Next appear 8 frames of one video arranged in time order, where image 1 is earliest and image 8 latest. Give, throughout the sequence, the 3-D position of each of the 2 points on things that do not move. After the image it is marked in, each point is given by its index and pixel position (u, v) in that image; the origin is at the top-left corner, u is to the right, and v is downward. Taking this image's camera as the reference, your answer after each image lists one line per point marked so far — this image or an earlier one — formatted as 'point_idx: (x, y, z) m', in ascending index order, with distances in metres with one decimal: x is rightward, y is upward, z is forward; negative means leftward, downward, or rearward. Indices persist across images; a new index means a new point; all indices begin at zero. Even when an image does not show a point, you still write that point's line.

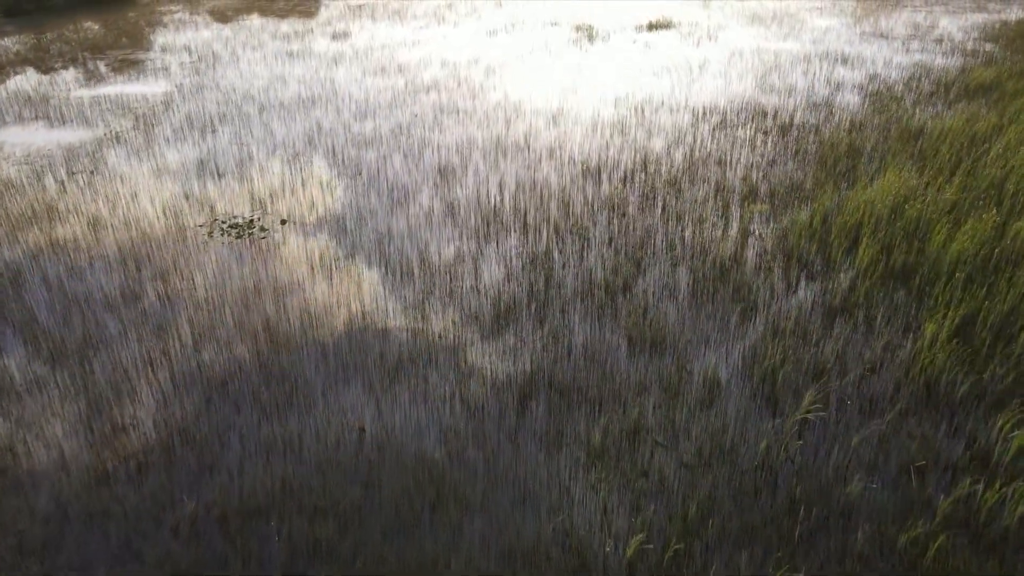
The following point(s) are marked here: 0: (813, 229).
0: (+2.2, +0.4, +4.7) m
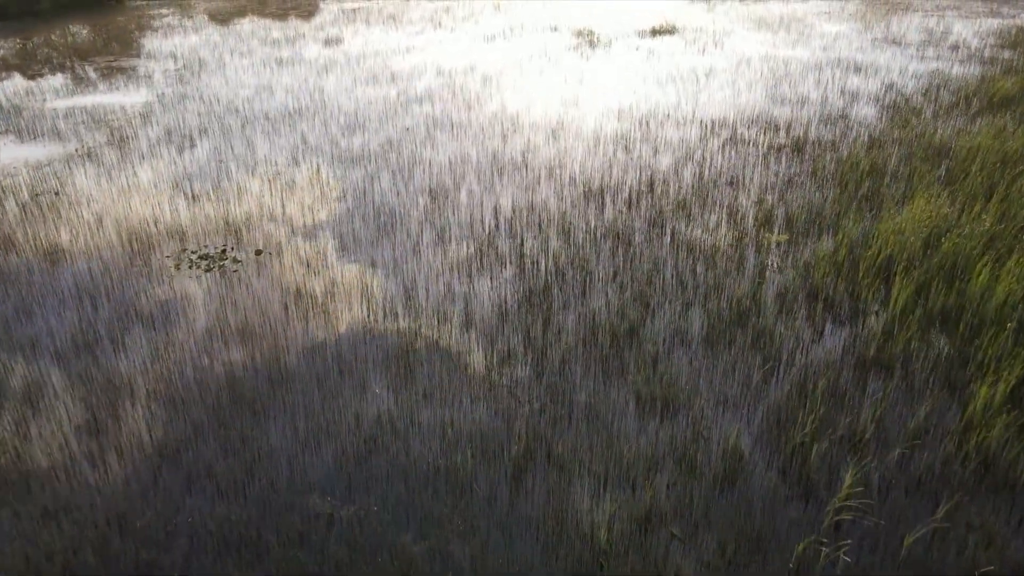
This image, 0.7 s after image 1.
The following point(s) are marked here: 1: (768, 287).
0: (+2.1, +0.2, +4.3) m
1: (+1.6, 0.0, +4.2) m
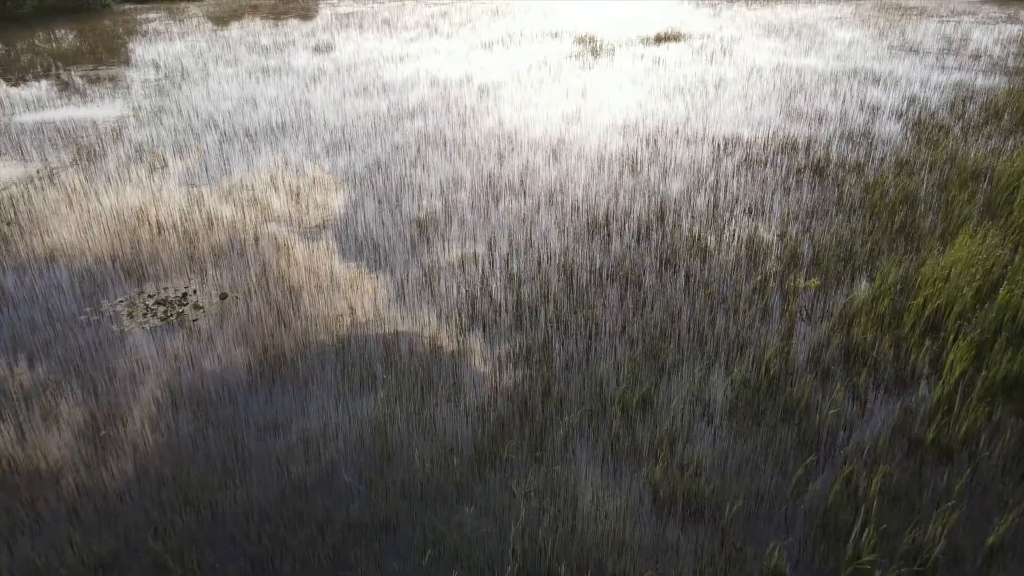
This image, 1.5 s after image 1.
0: (+2.1, -0.2, +3.8) m
1: (+1.6, -0.3, +3.7) m
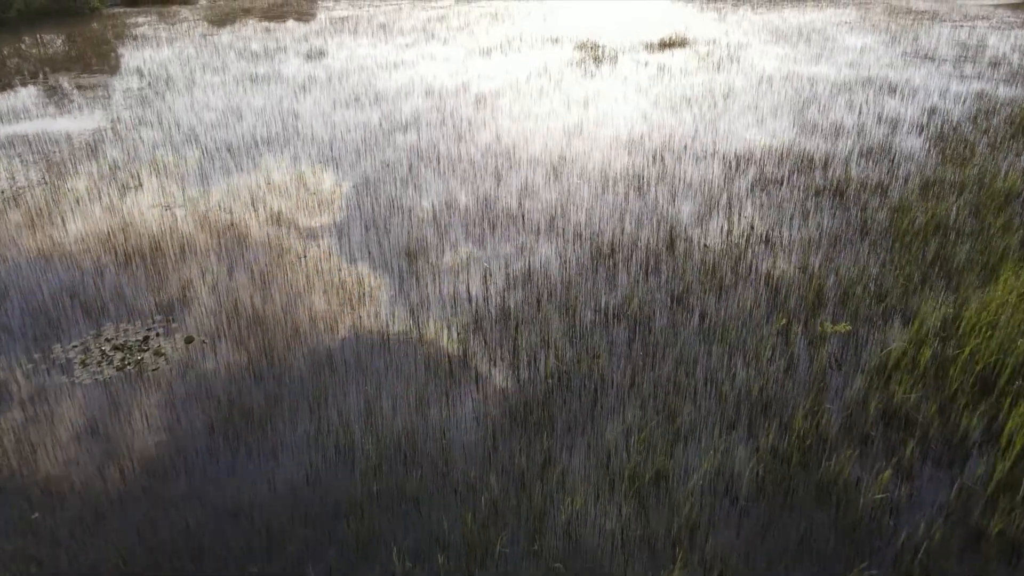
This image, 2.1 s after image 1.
0: (+2.1, -0.4, +3.4) m
1: (+1.6, -0.6, +3.3) m
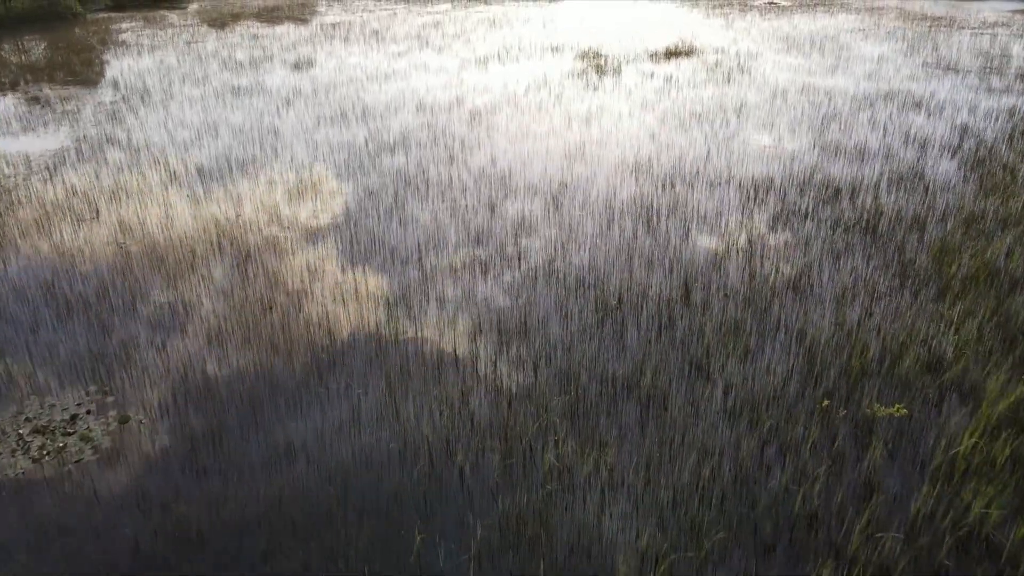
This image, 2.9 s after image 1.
0: (+2.0, -0.8, +2.8) m
1: (+1.5, -0.9, +2.7) m
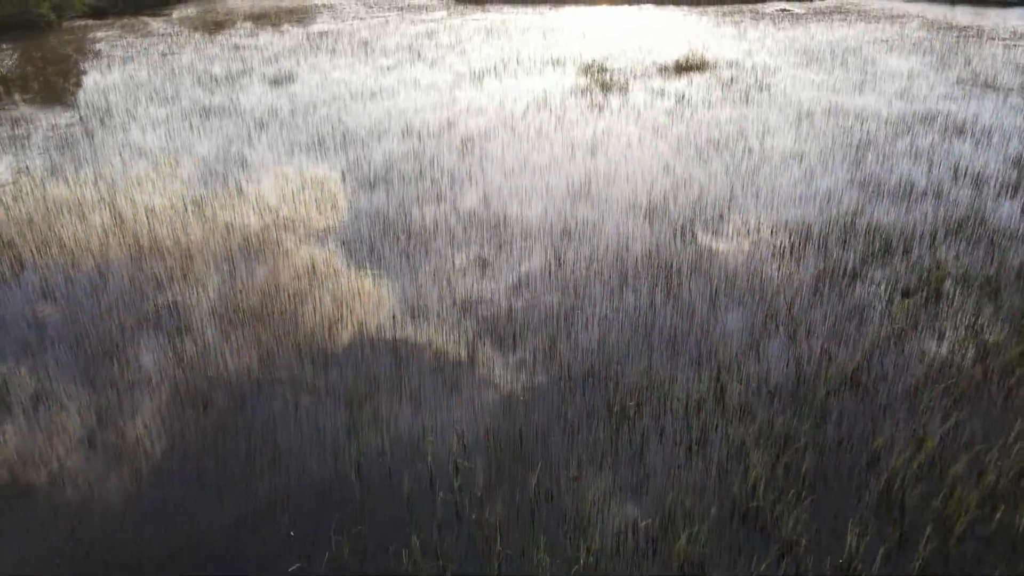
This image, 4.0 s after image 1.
0: (+2.0, -1.3, +1.9) m
1: (+1.5, -1.4, +1.8) m
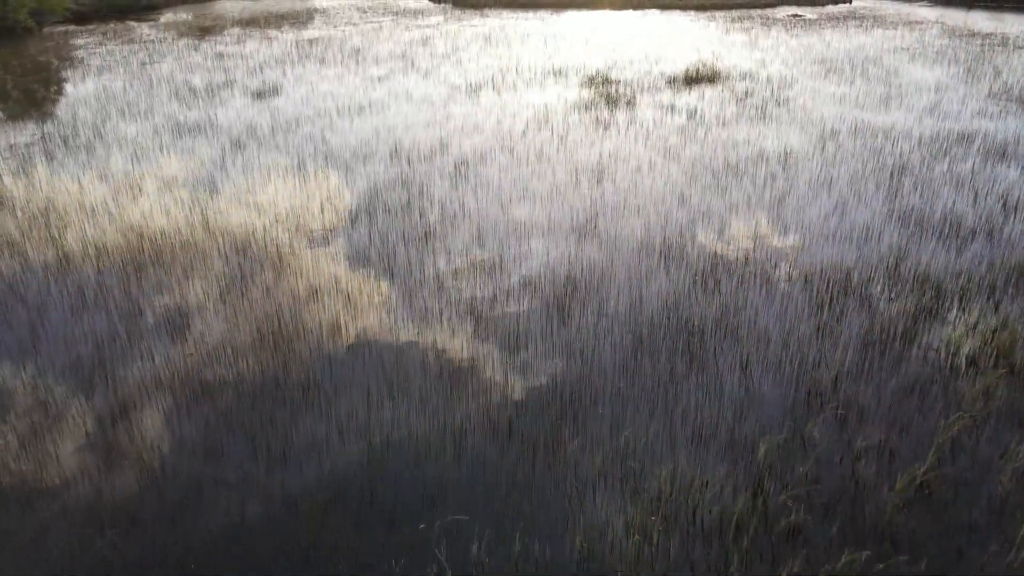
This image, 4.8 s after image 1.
0: (+2.0, -1.7, +1.3) m
1: (+1.5, -1.8, +1.2) m
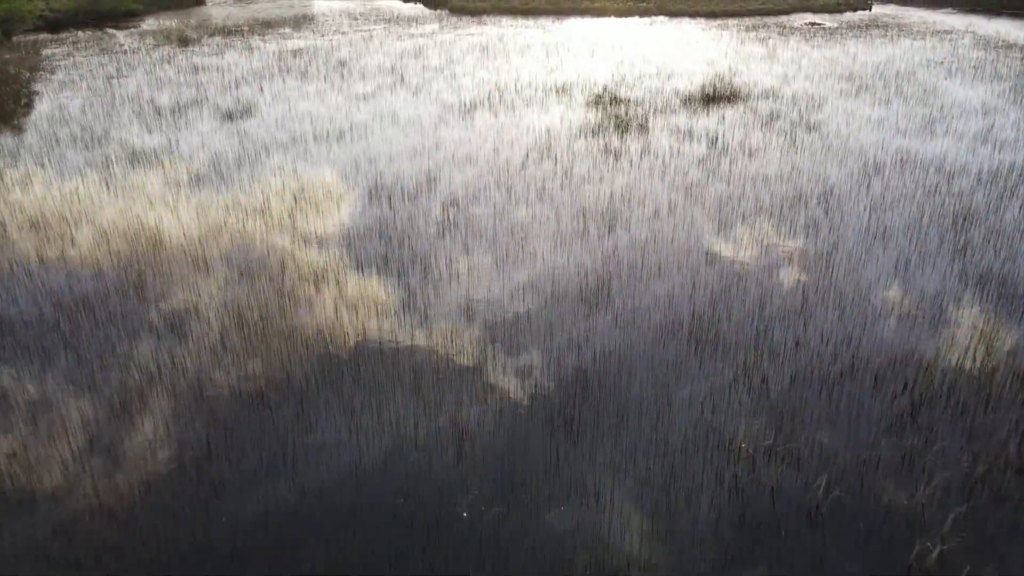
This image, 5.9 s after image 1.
0: (+1.9, -2.2, +0.3) m
1: (+1.4, -2.4, +0.2) m
